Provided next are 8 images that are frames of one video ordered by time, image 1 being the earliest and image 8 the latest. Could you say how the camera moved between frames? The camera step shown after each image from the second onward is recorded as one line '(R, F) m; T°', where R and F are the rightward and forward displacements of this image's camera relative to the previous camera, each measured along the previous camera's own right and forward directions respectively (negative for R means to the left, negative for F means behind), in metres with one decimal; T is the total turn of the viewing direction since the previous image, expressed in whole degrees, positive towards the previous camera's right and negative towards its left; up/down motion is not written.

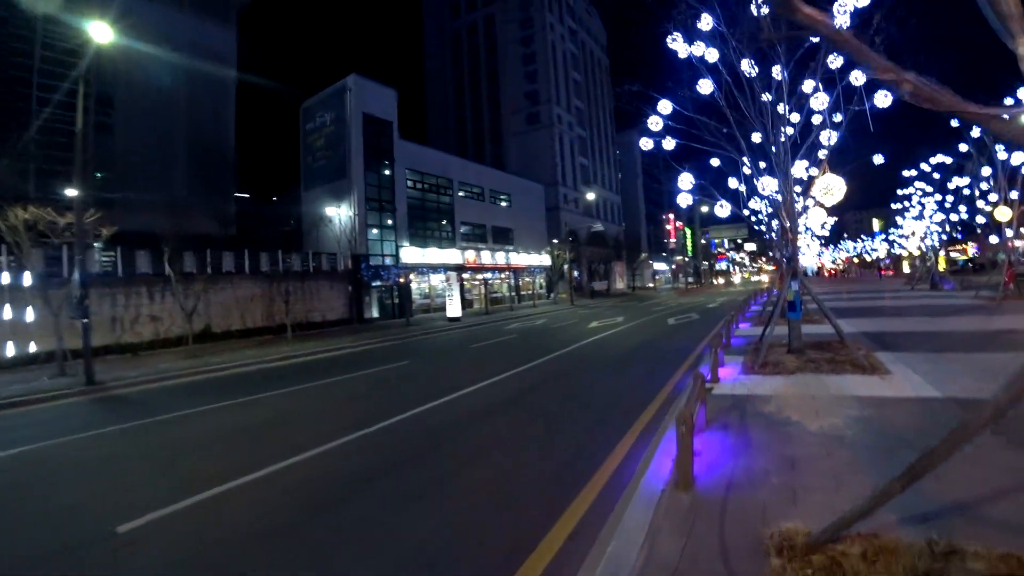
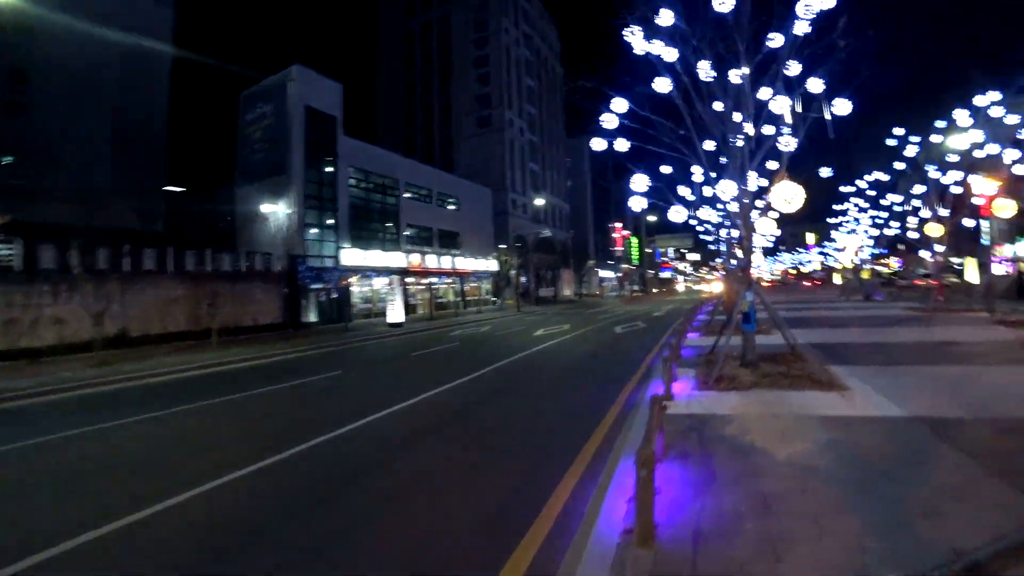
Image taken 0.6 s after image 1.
(+0.1, +0.8) m; +5°
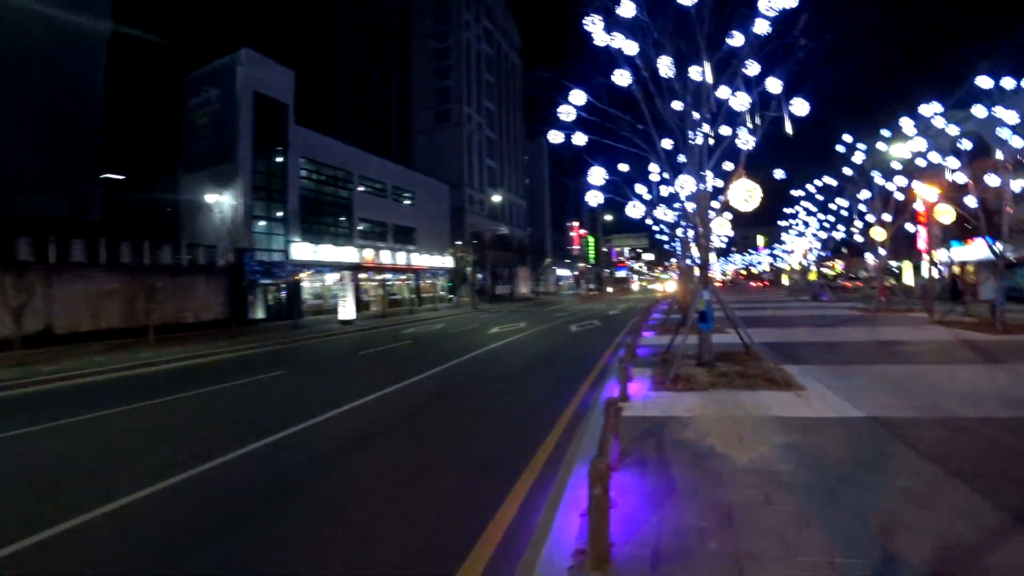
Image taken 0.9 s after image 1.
(+0.1, +0.4) m; +4°
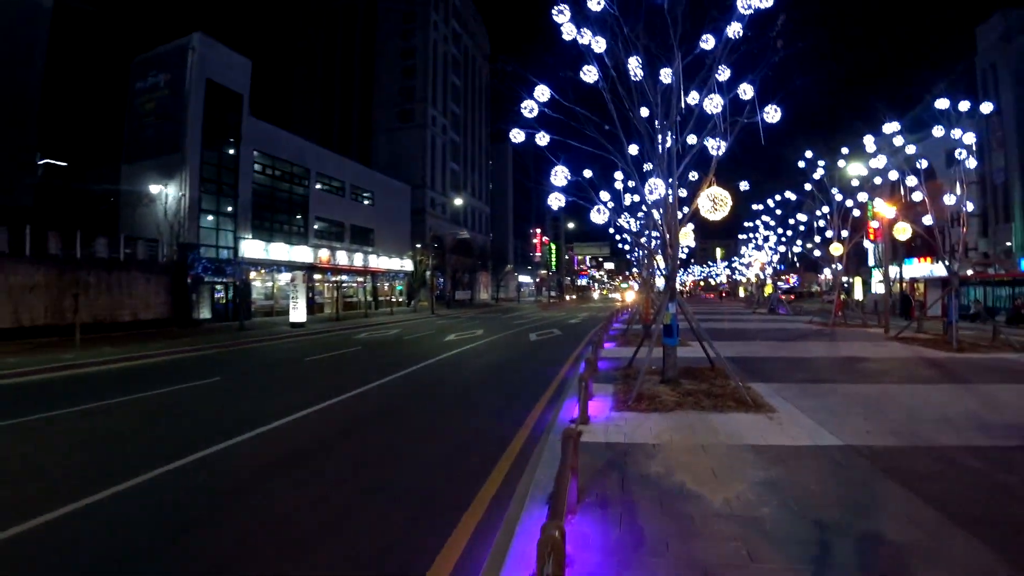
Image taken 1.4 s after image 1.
(+0.1, +0.7) m; +4°
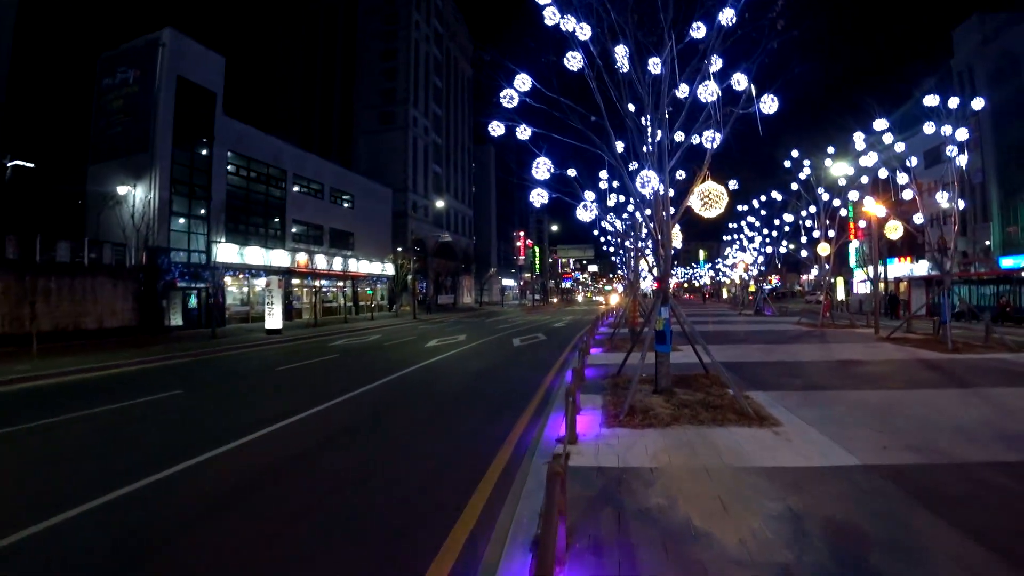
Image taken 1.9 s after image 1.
(+0.1, +0.6) m; +2°
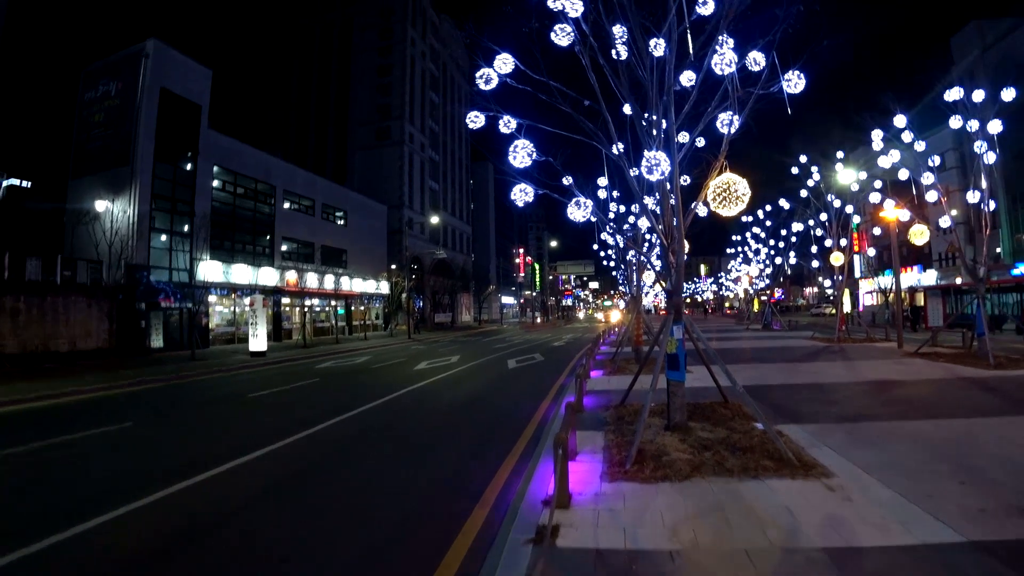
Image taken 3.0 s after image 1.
(+0.2, +1.3) m; 0°
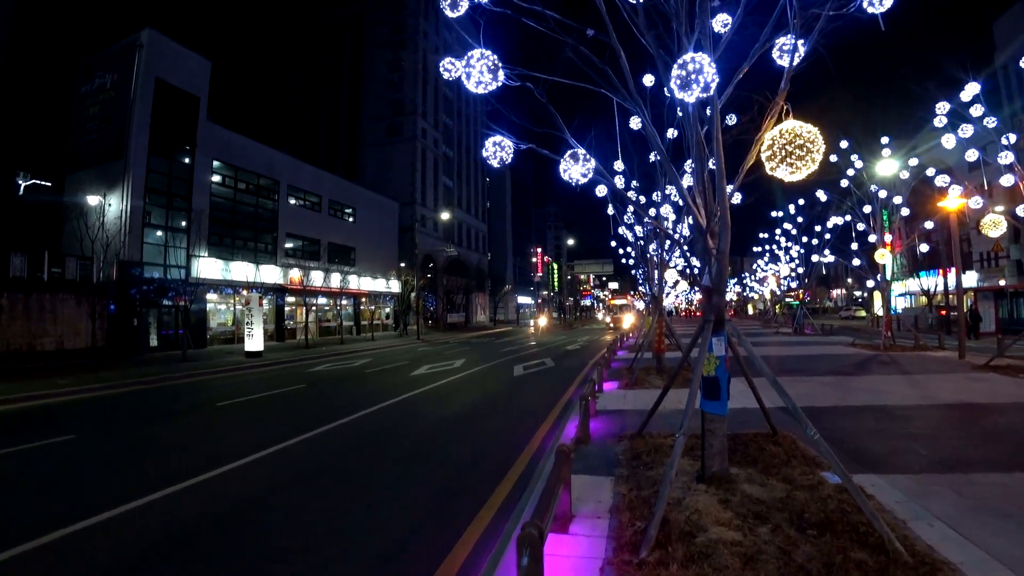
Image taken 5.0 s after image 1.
(+0.4, +1.7) m; -2°
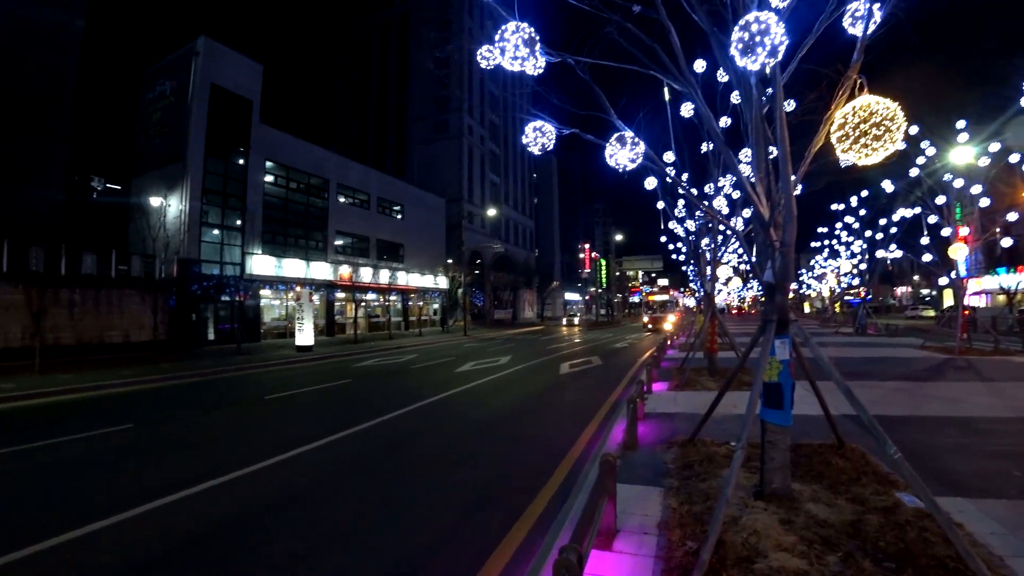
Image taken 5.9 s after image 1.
(0.0, +0.3) m; -5°
